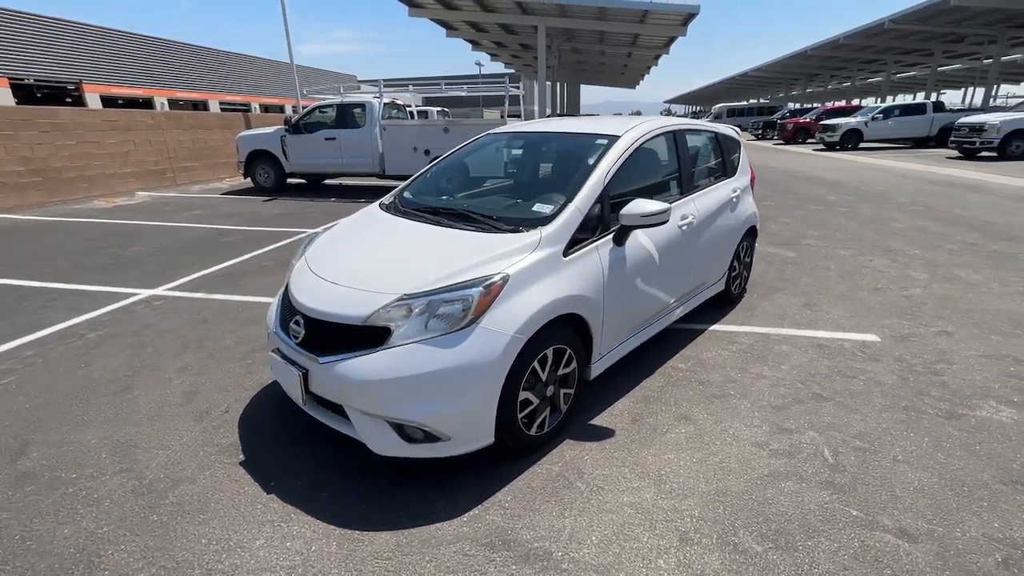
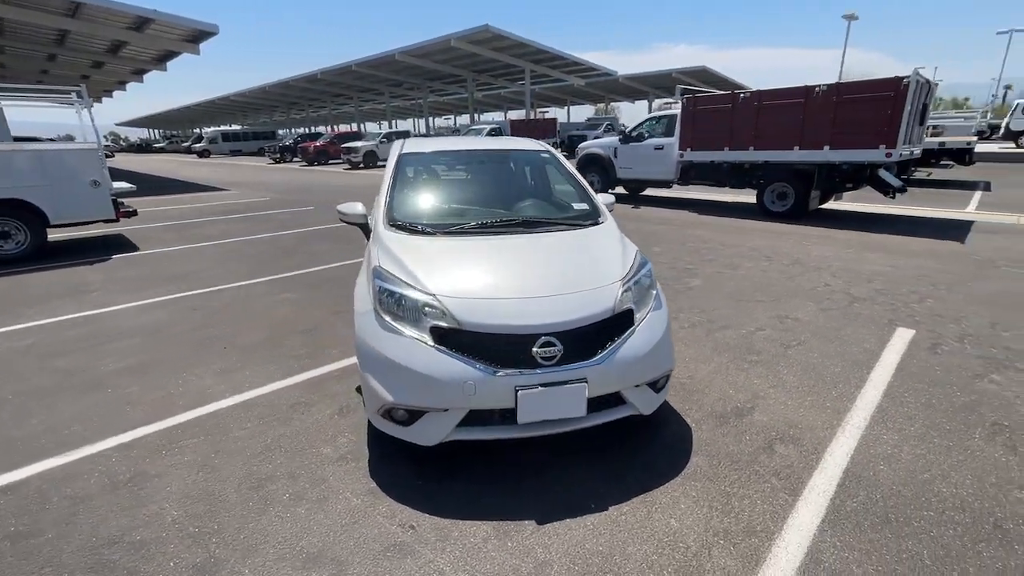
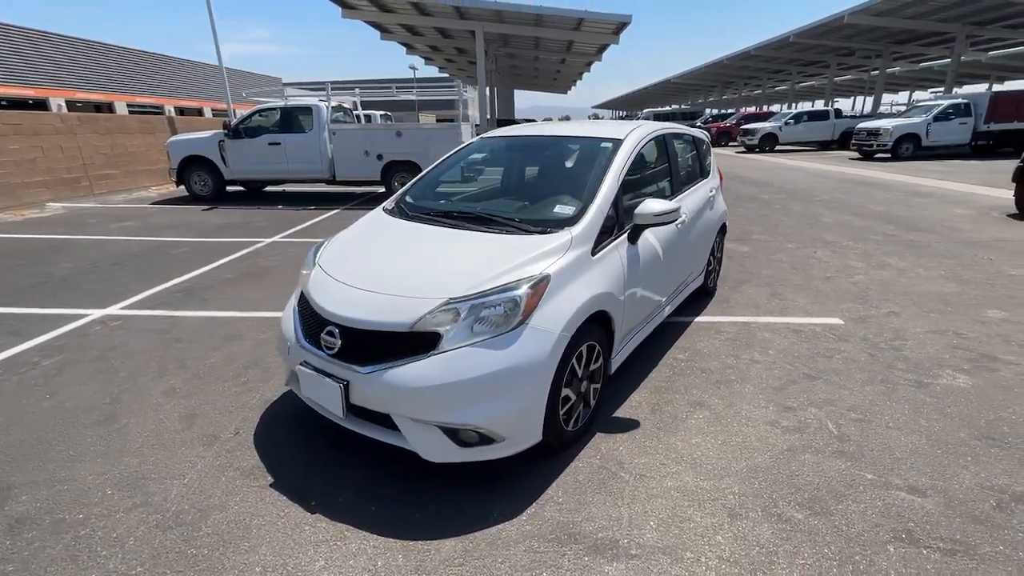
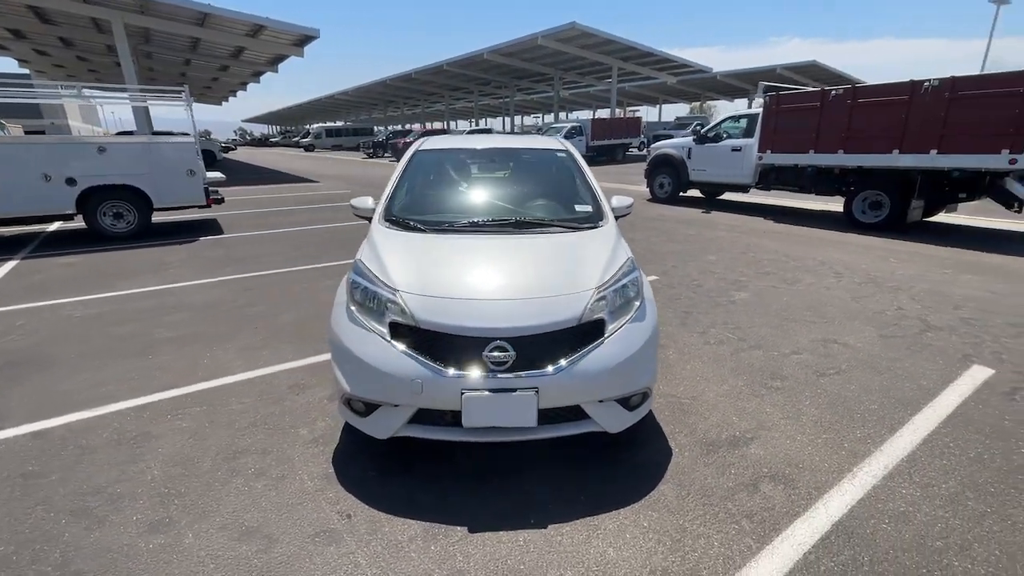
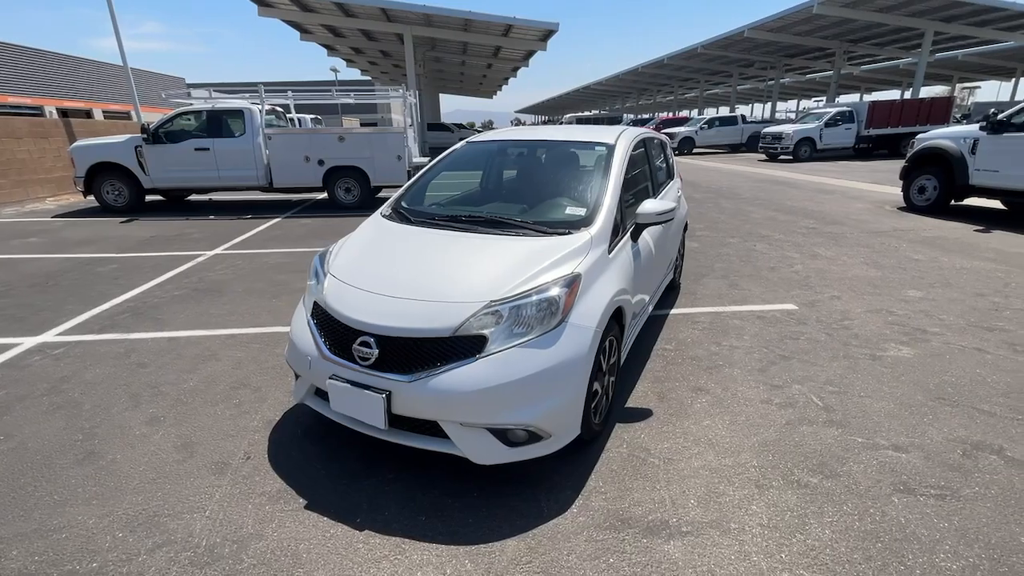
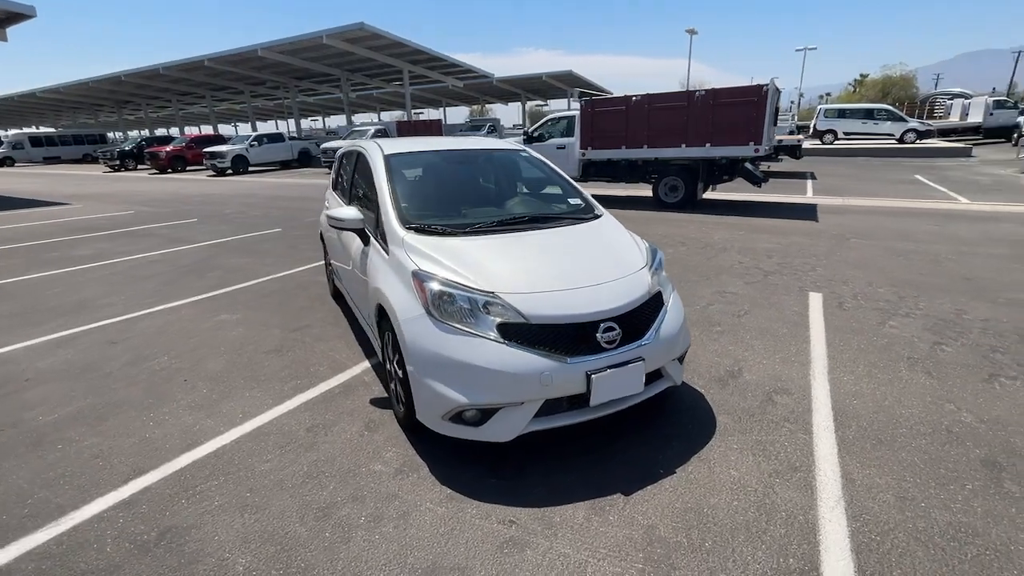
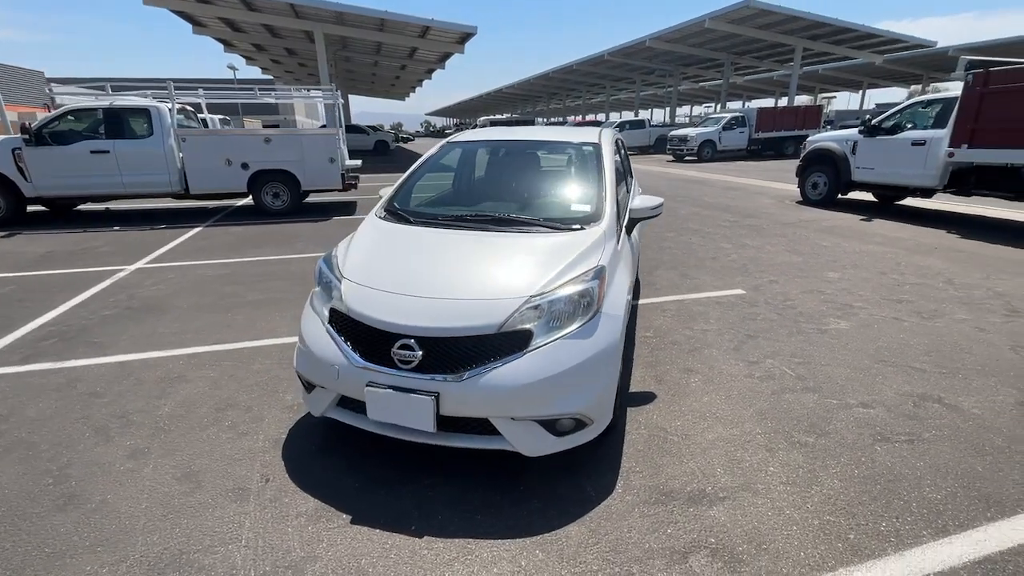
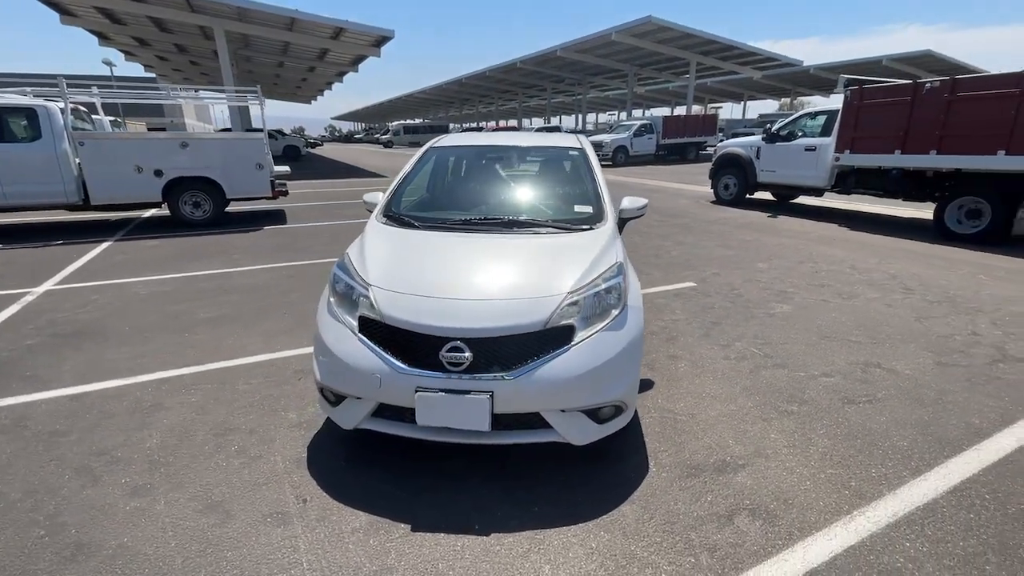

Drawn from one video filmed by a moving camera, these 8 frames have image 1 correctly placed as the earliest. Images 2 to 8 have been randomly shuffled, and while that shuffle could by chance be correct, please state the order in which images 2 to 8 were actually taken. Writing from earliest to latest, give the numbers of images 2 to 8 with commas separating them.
3, 5, 7, 8, 4, 2, 6
